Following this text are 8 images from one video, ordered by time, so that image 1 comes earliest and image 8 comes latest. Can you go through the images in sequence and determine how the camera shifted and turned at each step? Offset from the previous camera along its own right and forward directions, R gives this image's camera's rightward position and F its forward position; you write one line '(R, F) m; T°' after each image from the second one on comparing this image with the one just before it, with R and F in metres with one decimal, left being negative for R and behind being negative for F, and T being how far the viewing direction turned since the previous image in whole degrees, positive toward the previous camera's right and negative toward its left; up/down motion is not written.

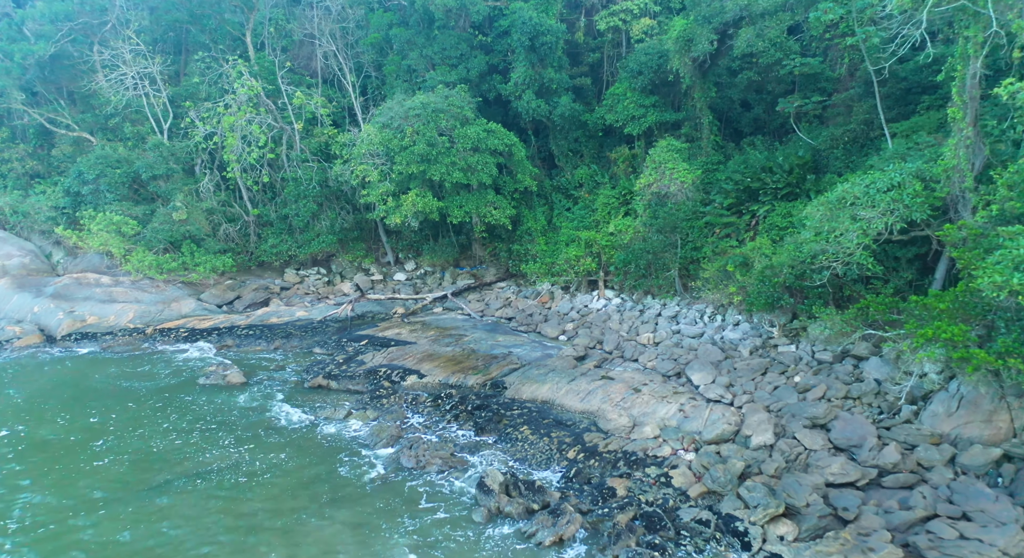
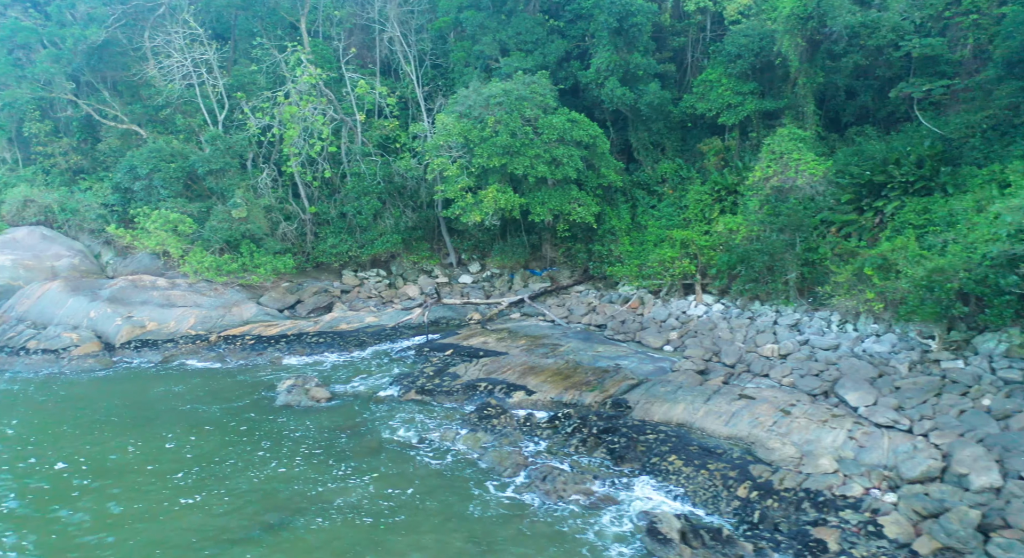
(-2.0, +1.7) m; -1°
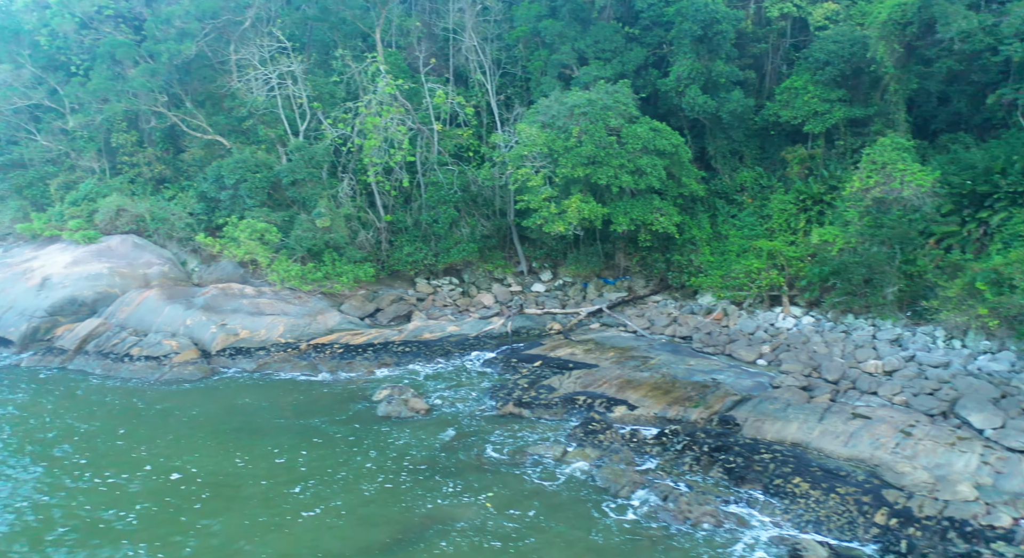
(-1.2, 0.0) m; -3°
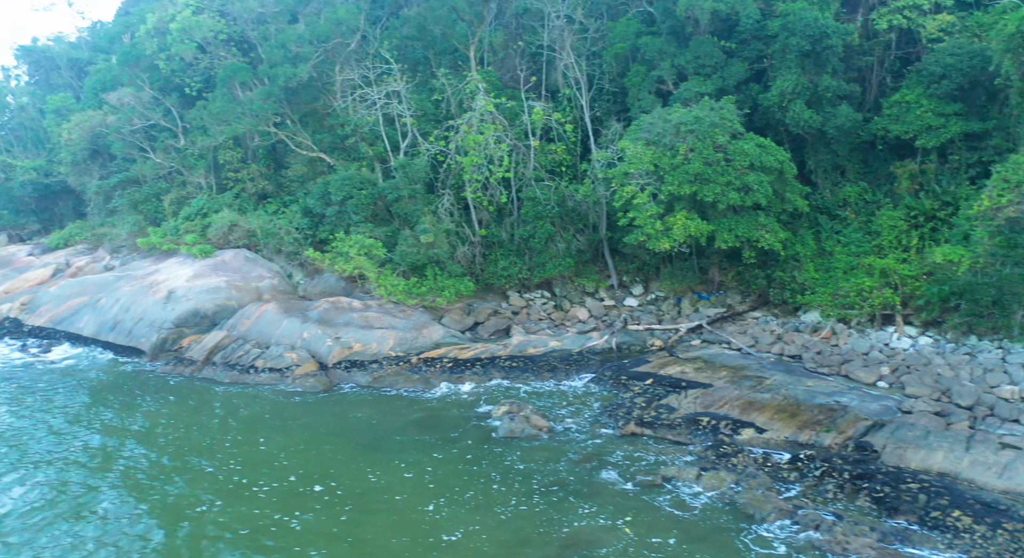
(-1.4, -0.2) m; -4°
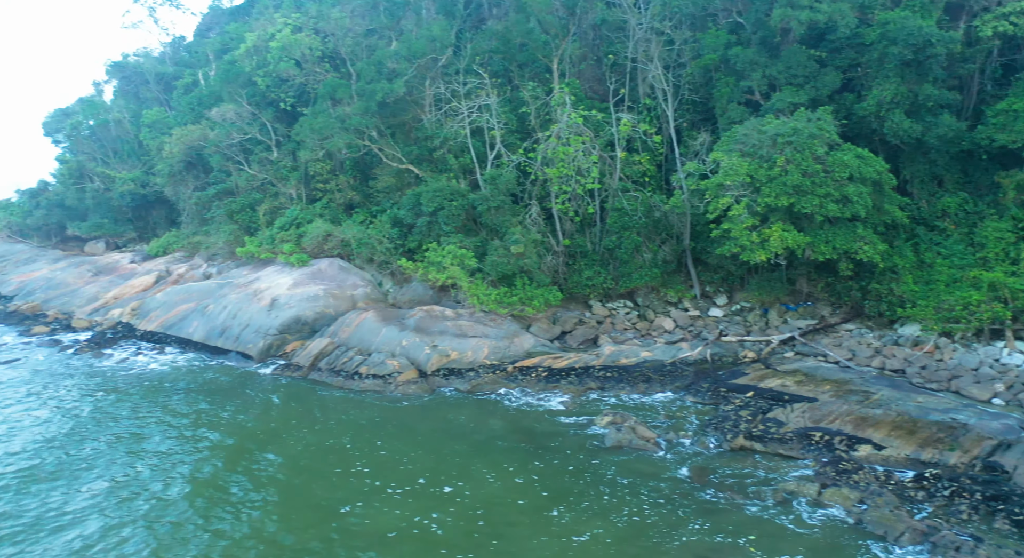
(-1.2, -0.3) m; -4°
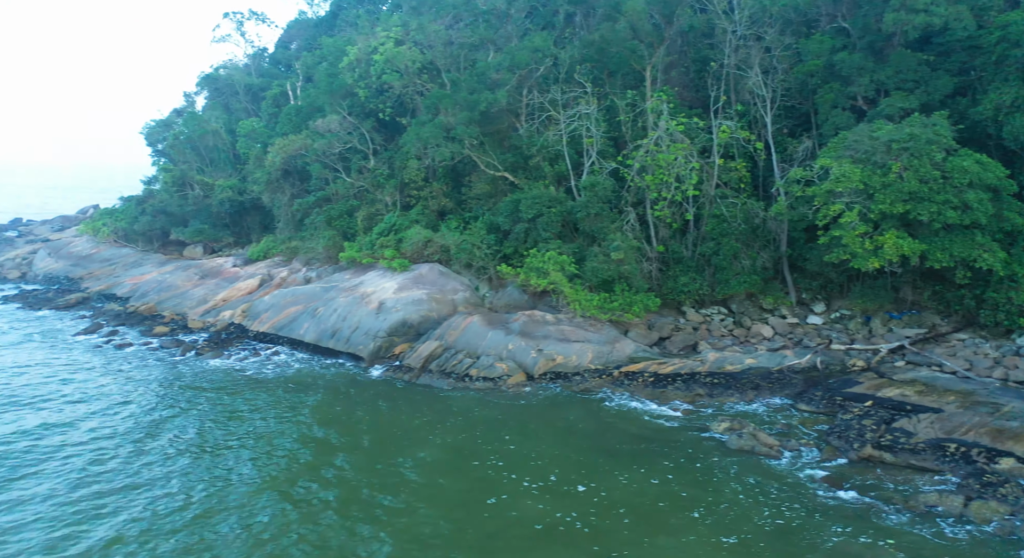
(-1.5, -0.4) m; -4°
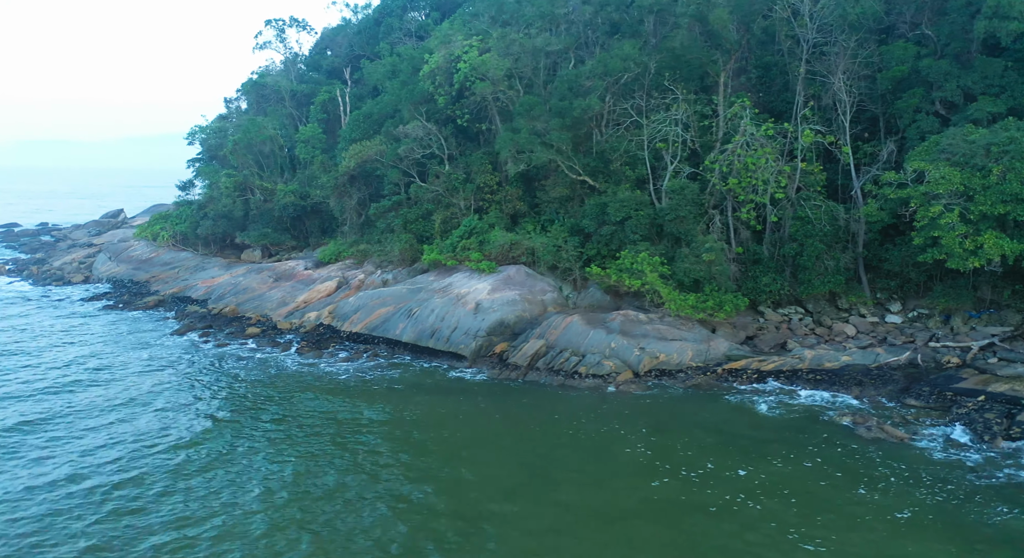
(-2.9, -0.5) m; 0°
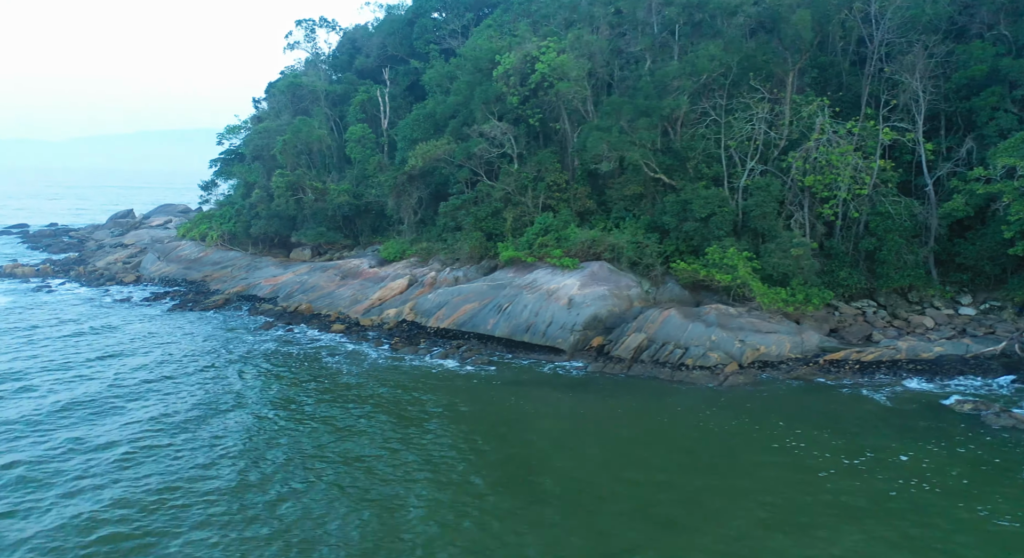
(-3.3, -0.3) m; +1°
